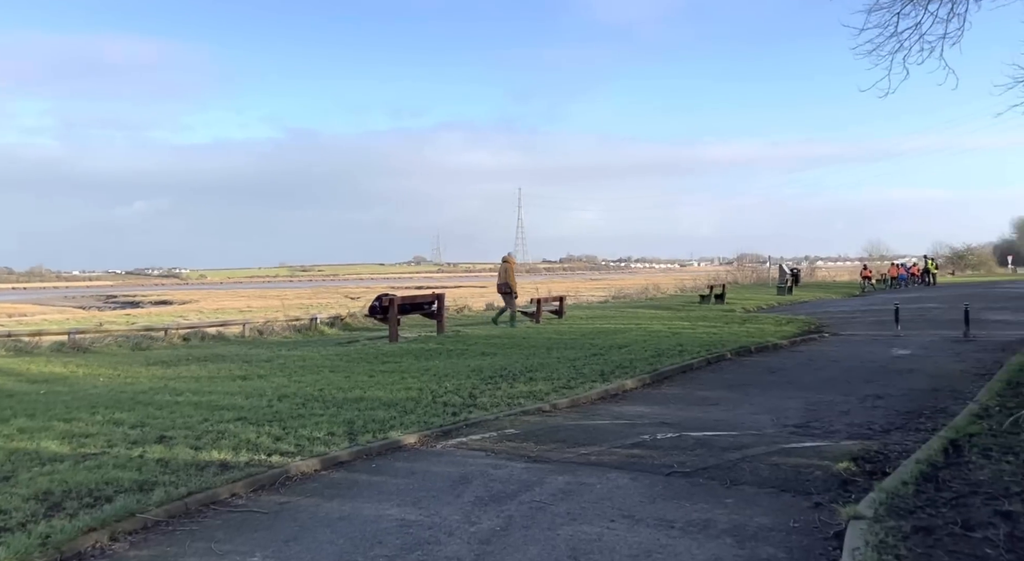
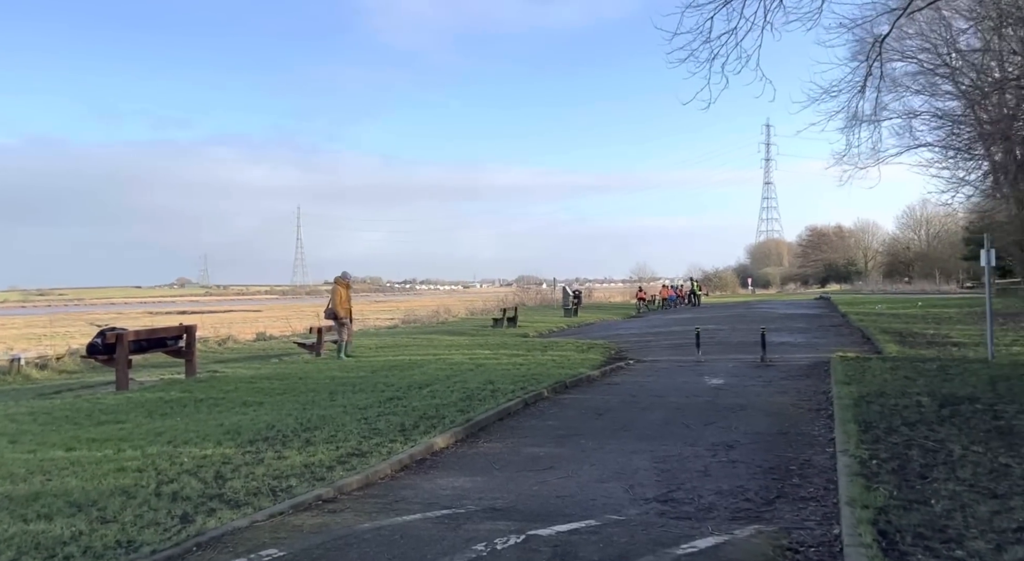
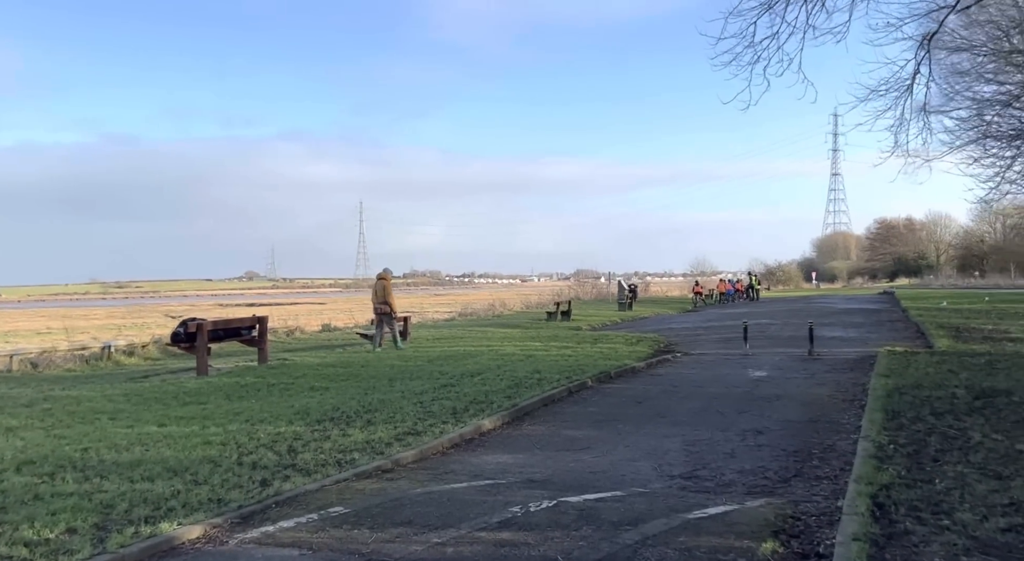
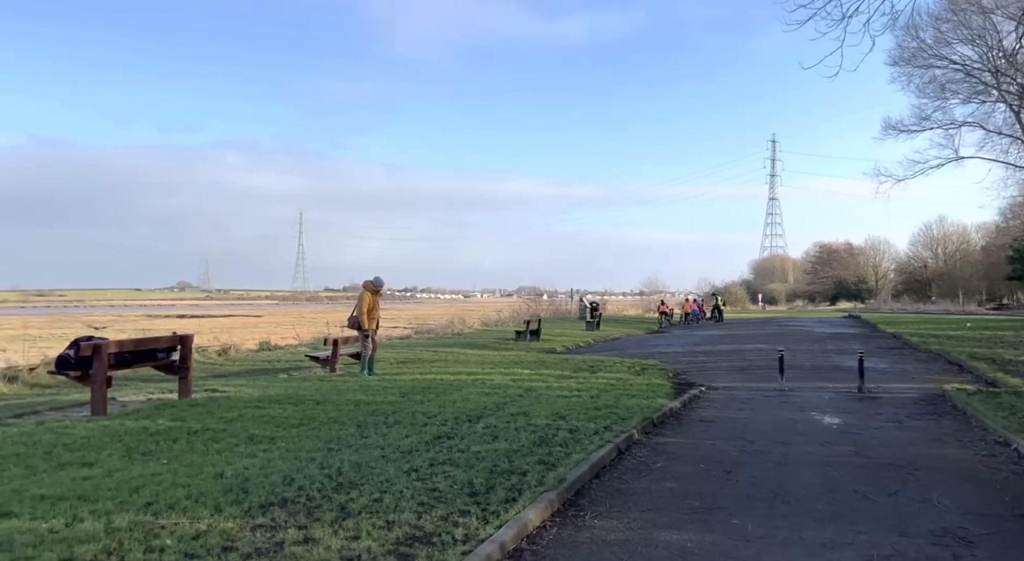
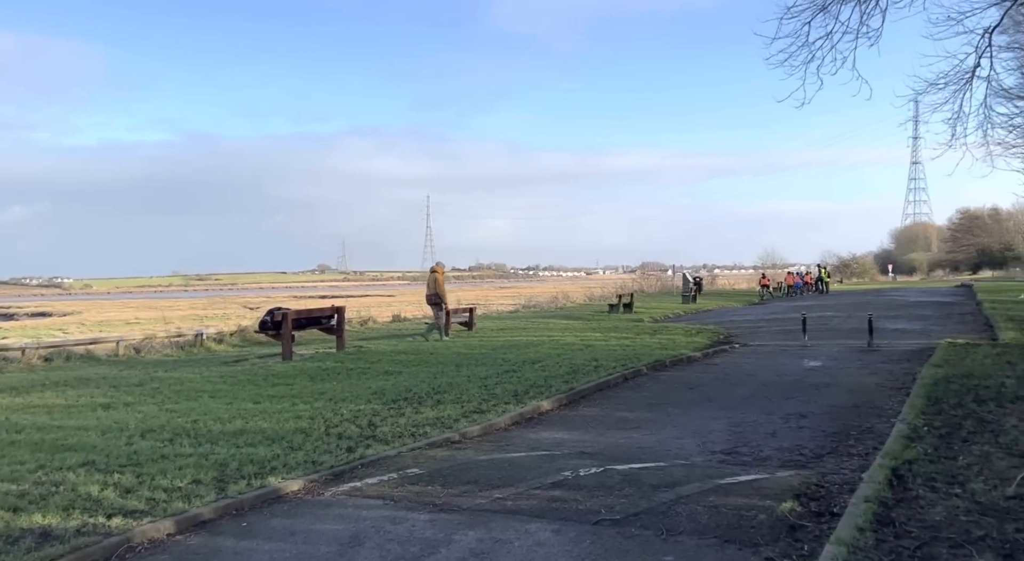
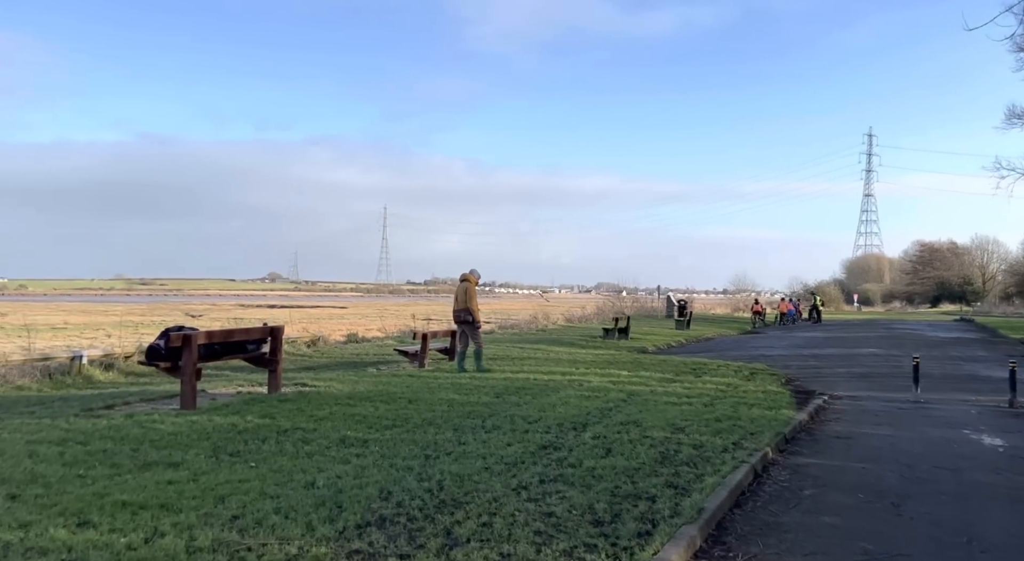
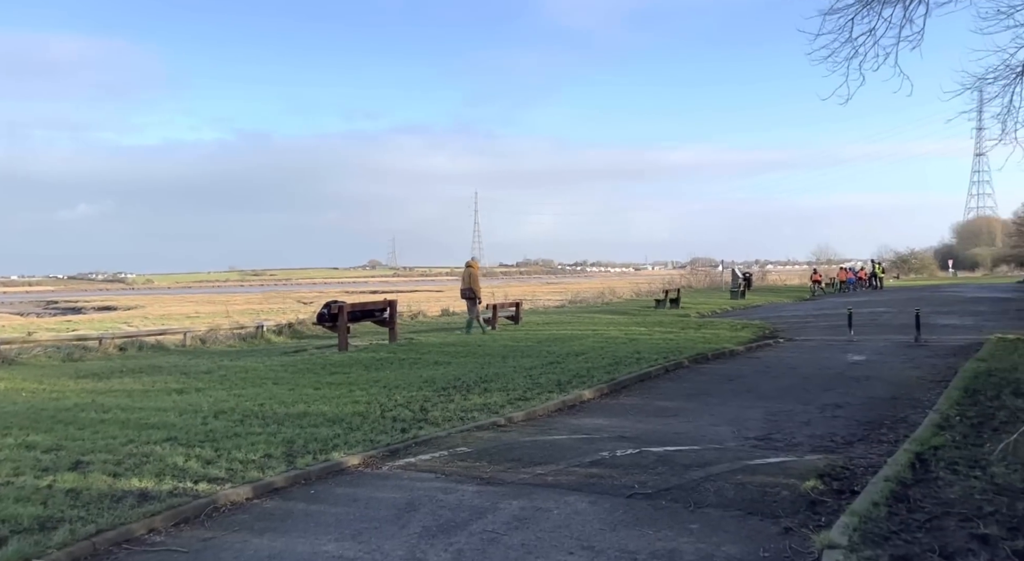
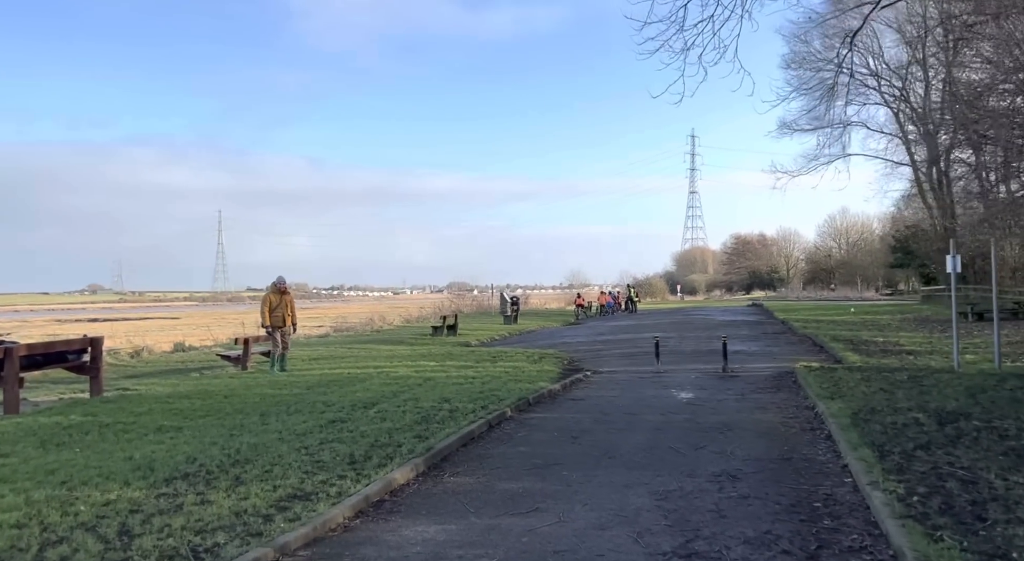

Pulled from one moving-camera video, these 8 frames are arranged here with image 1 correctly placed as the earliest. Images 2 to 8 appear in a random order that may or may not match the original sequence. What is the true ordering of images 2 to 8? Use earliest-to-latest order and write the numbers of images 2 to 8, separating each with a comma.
7, 5, 3, 2, 8, 4, 6
